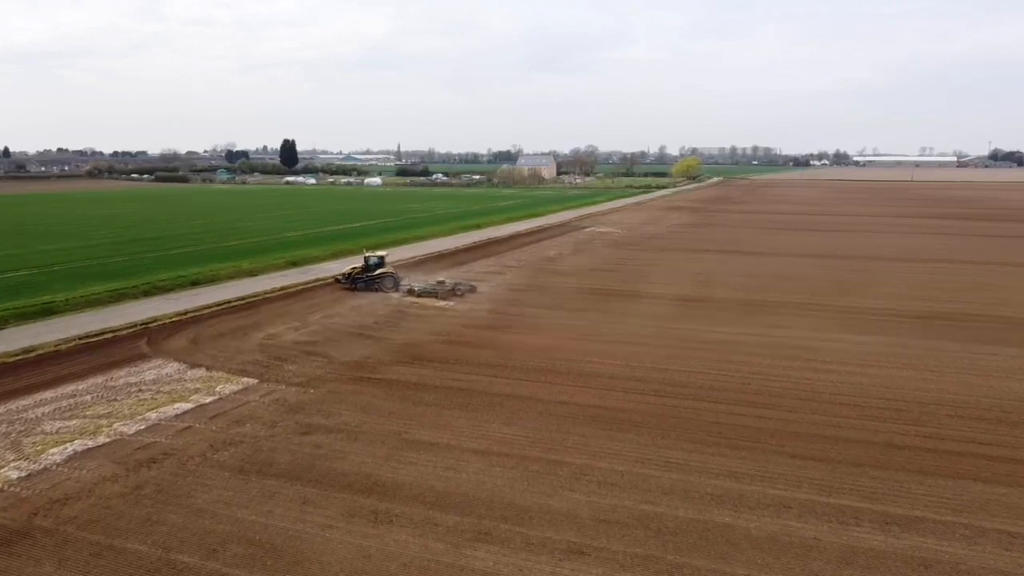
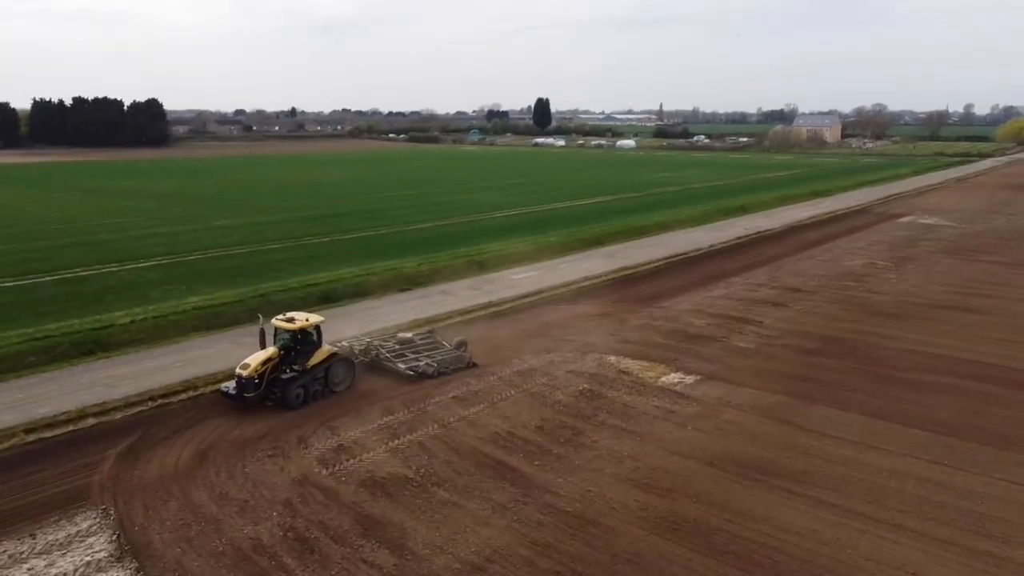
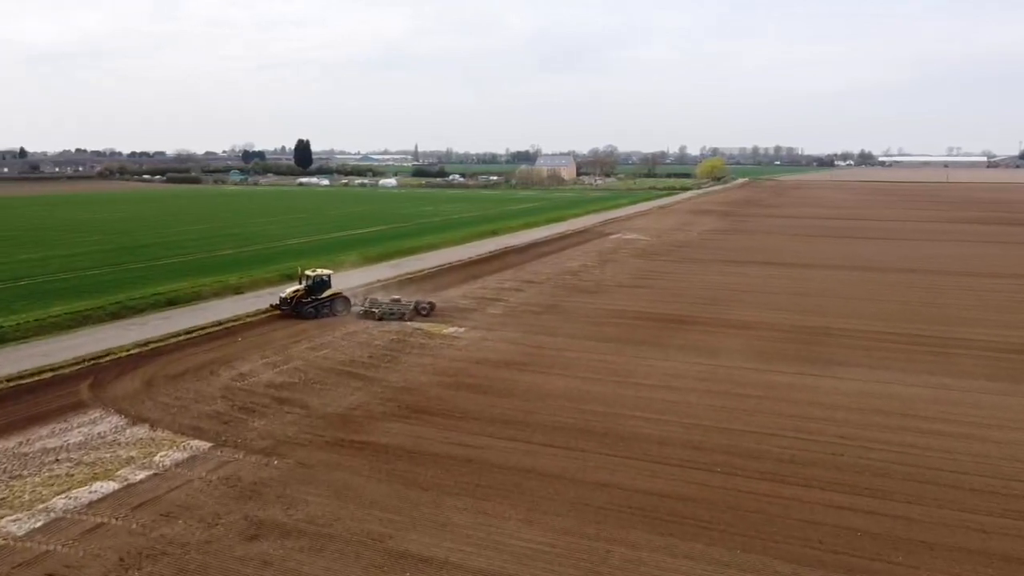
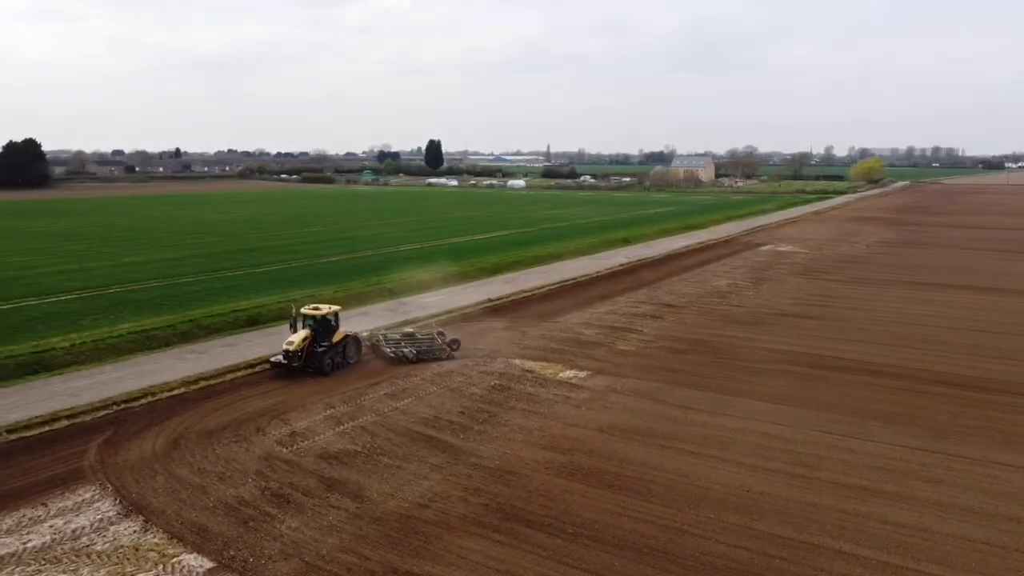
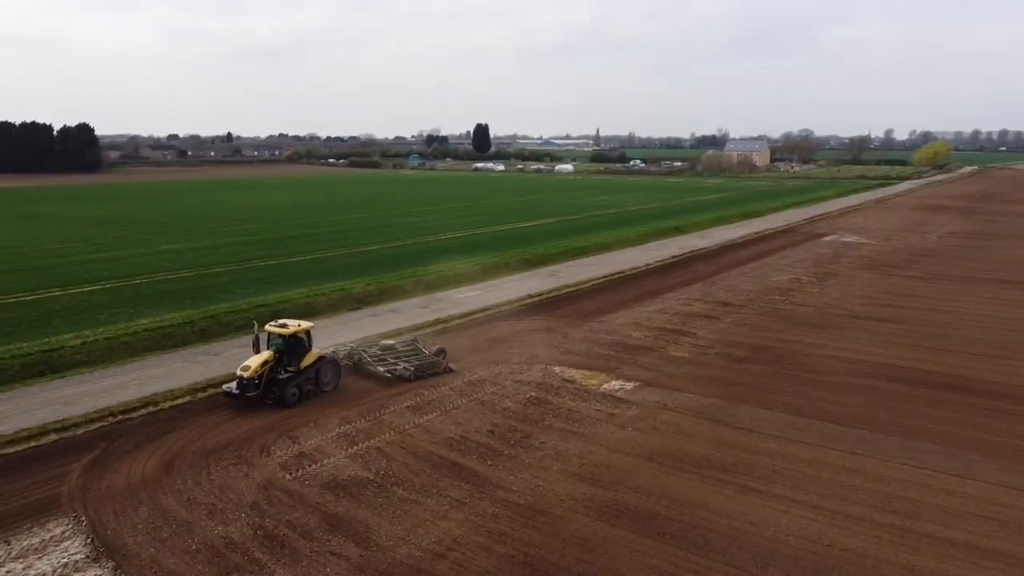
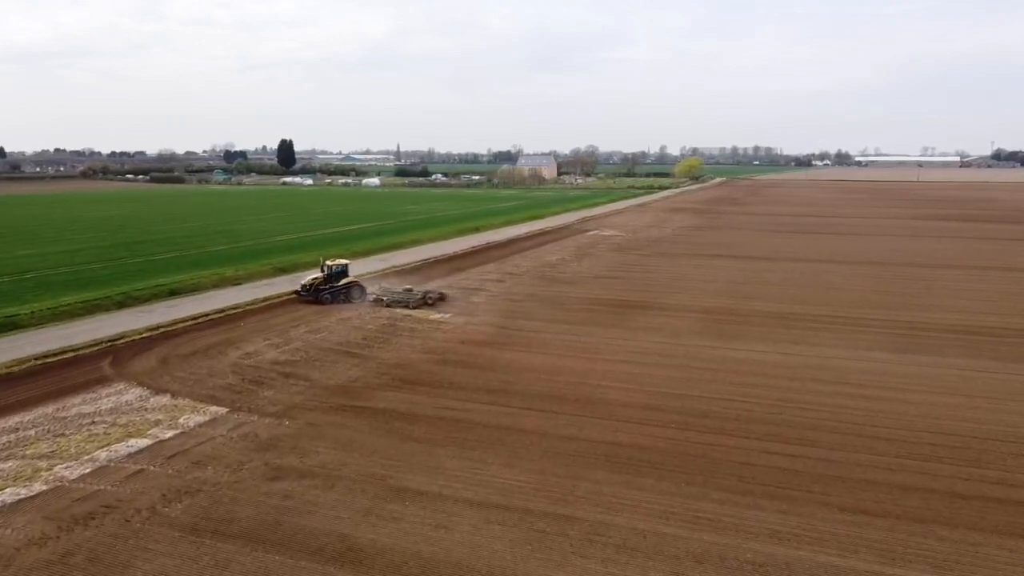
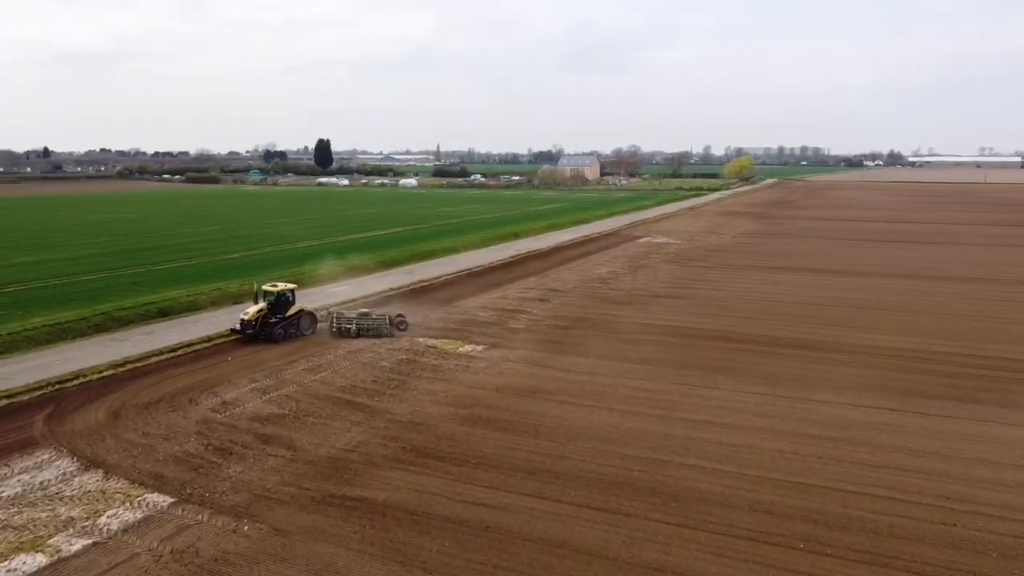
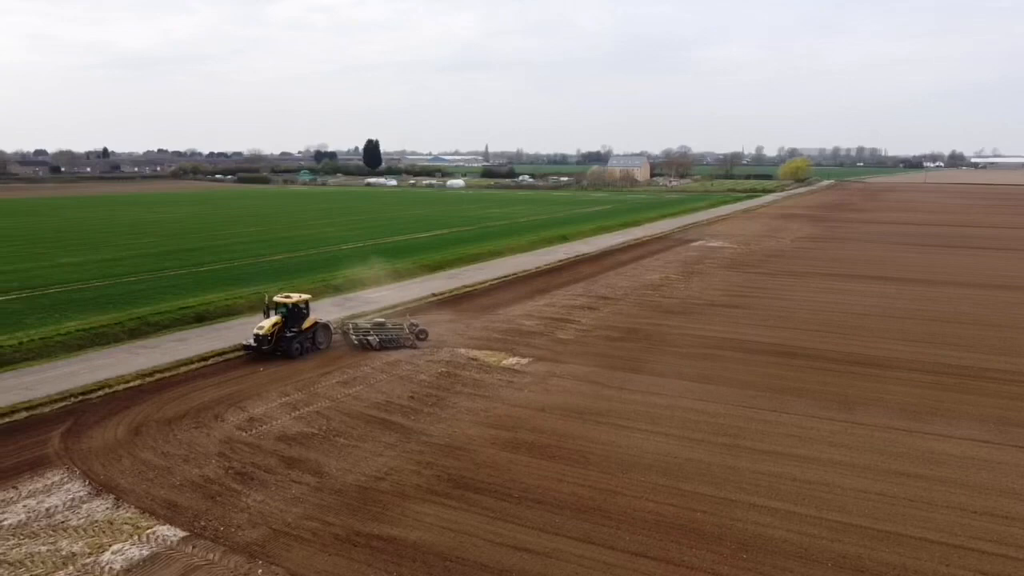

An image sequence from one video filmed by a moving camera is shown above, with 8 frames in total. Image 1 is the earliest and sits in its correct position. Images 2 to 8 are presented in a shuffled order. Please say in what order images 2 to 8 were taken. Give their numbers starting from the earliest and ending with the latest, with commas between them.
6, 3, 7, 8, 4, 5, 2
